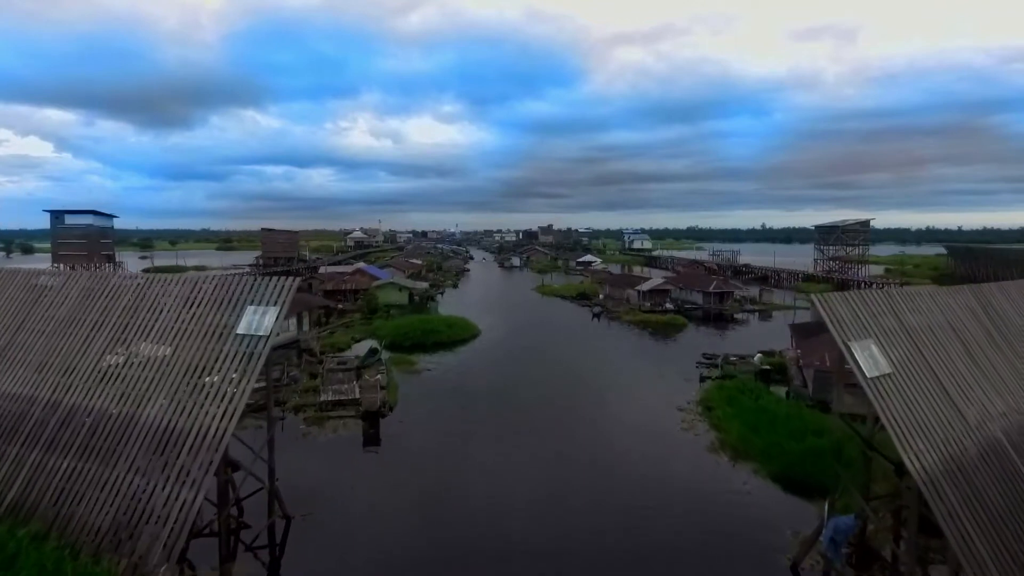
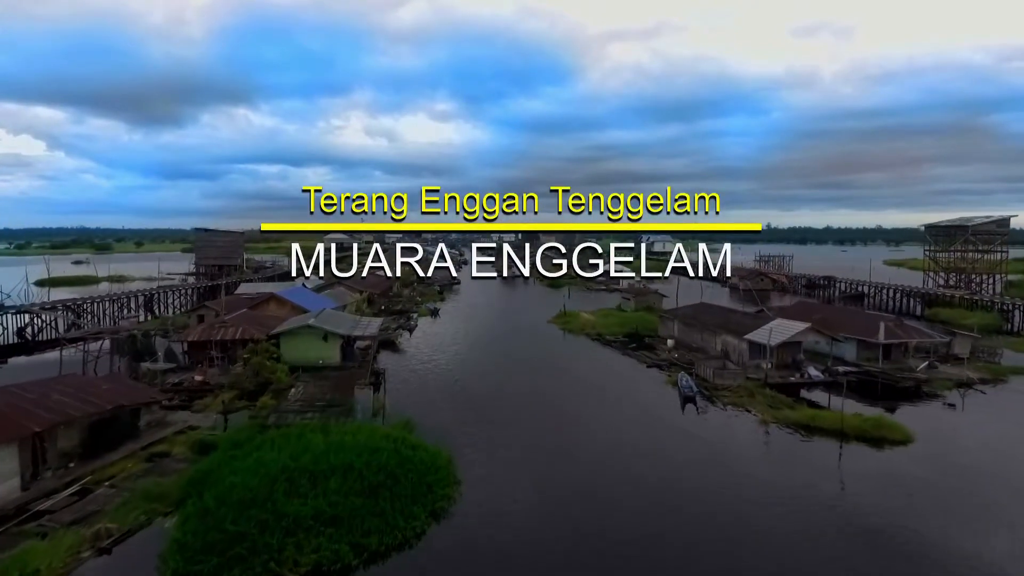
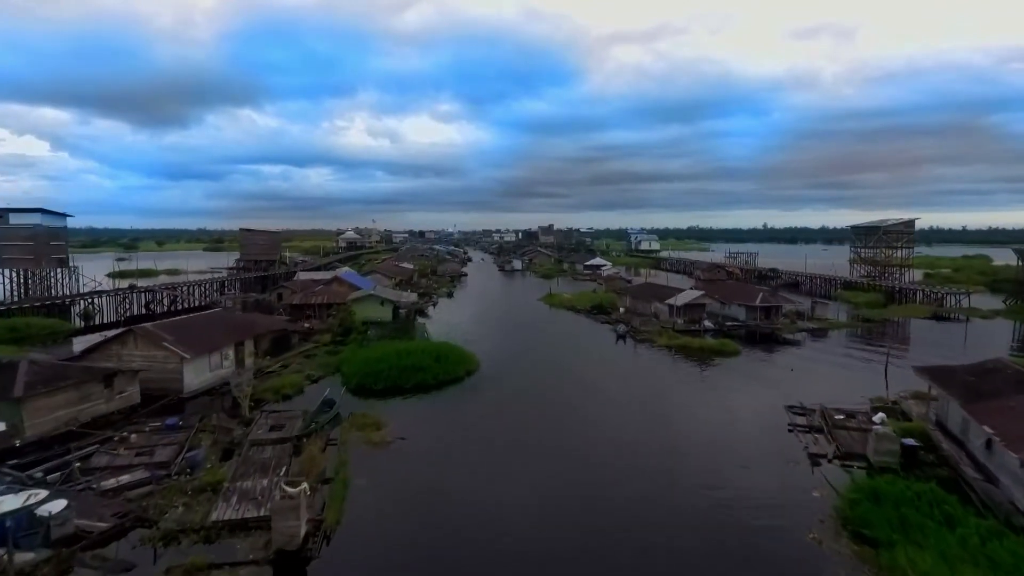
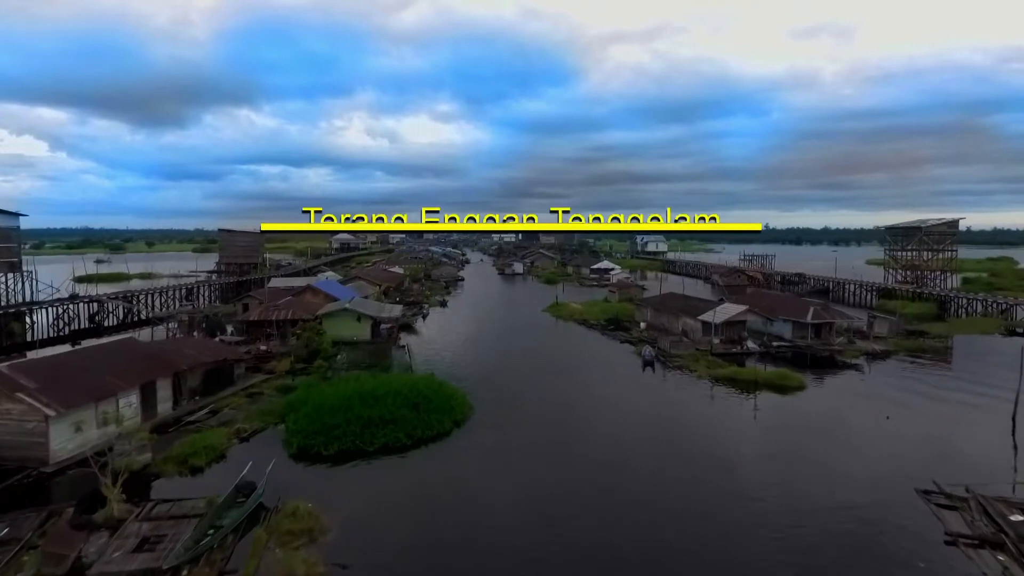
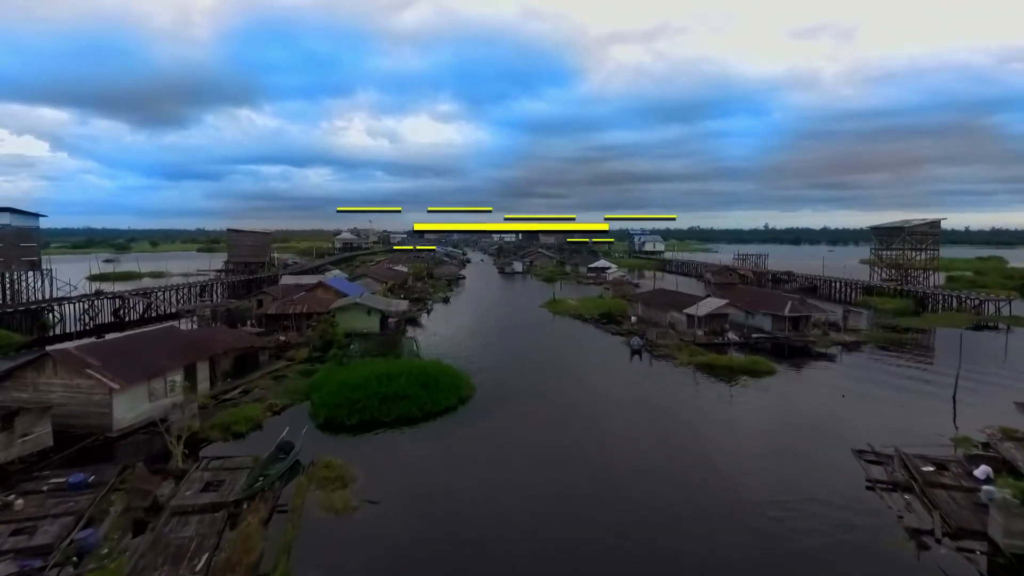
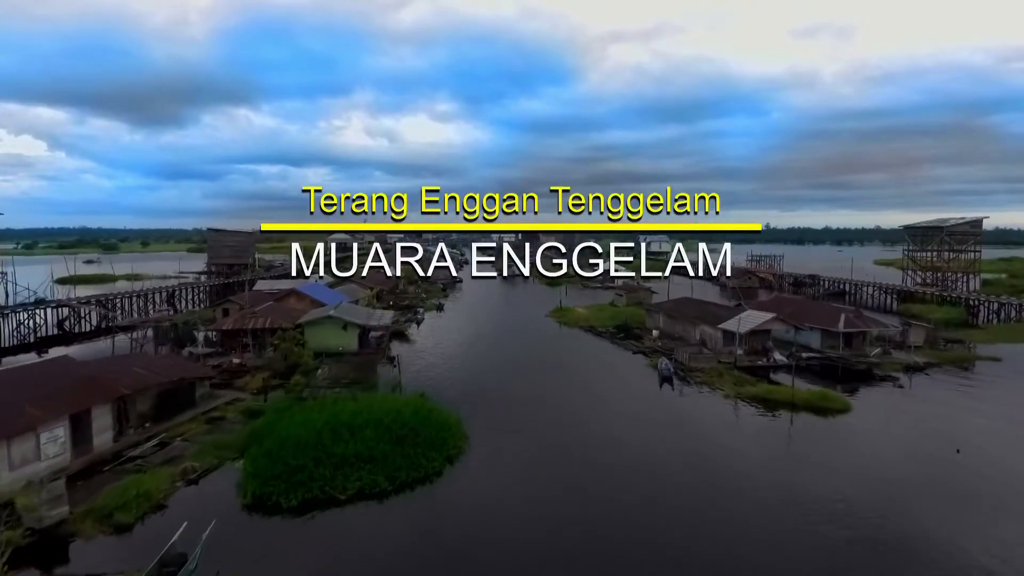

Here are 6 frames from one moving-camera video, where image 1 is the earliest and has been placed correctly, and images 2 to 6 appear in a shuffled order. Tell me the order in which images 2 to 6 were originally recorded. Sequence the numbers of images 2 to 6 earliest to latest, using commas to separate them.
3, 5, 4, 6, 2
